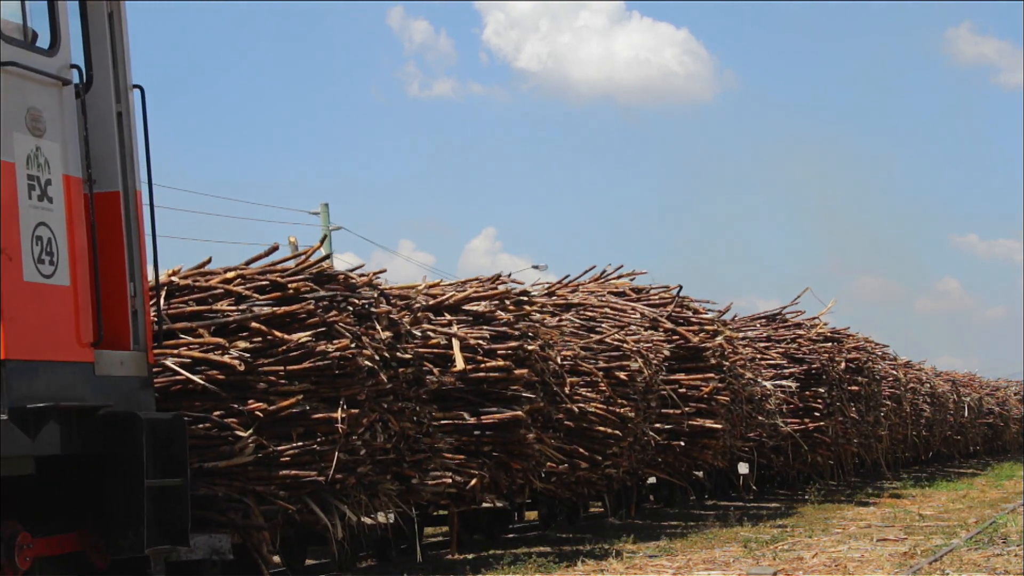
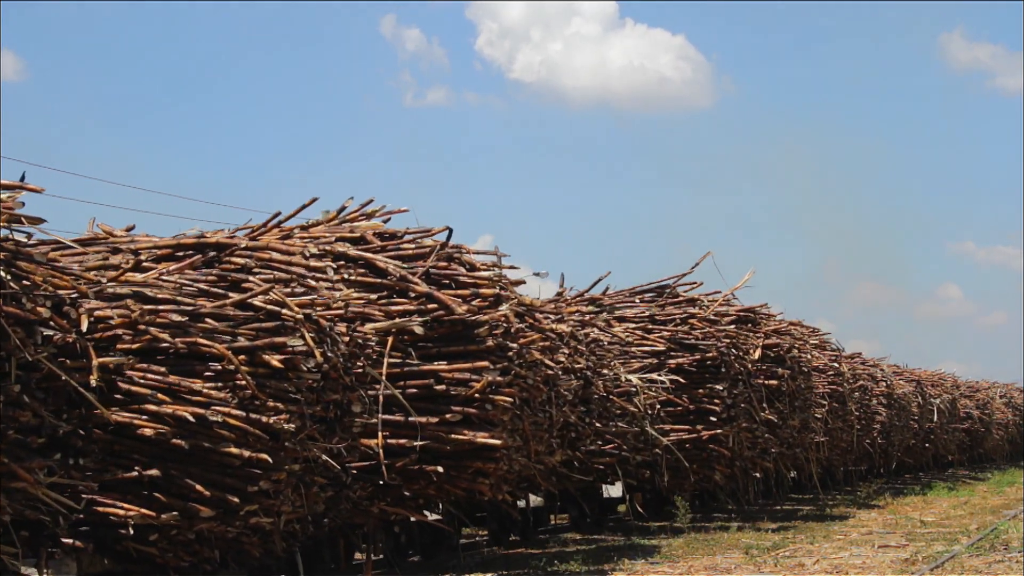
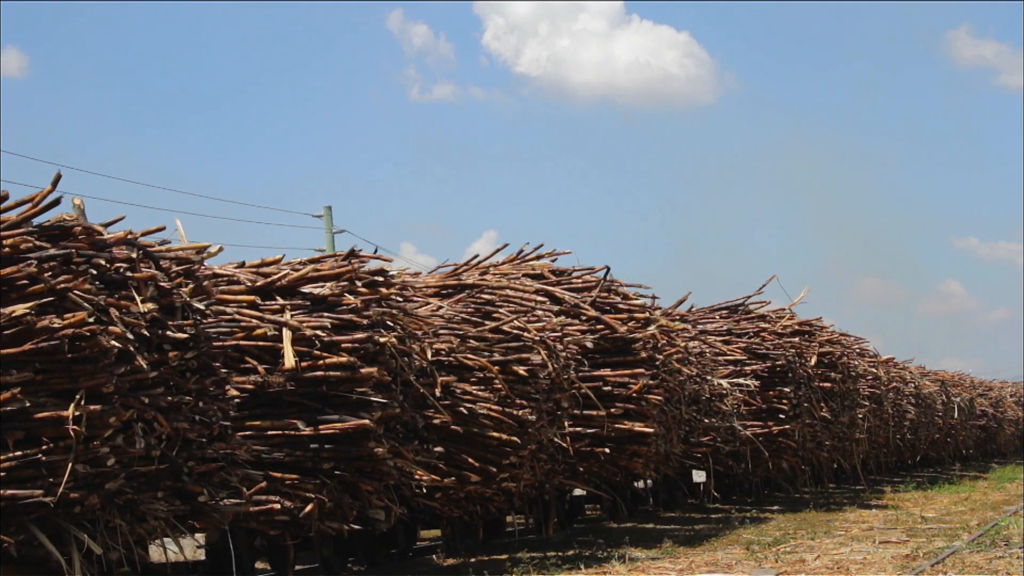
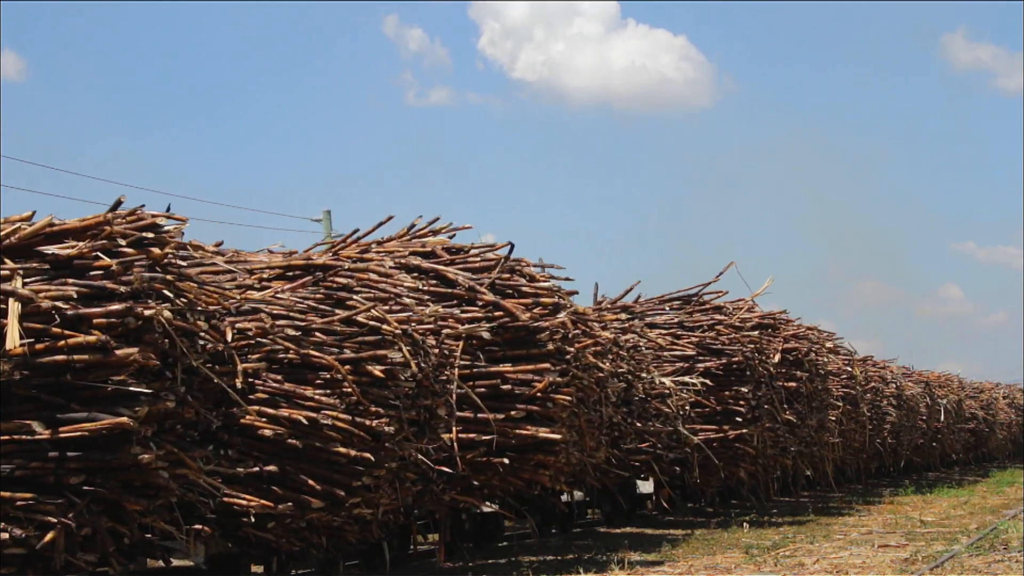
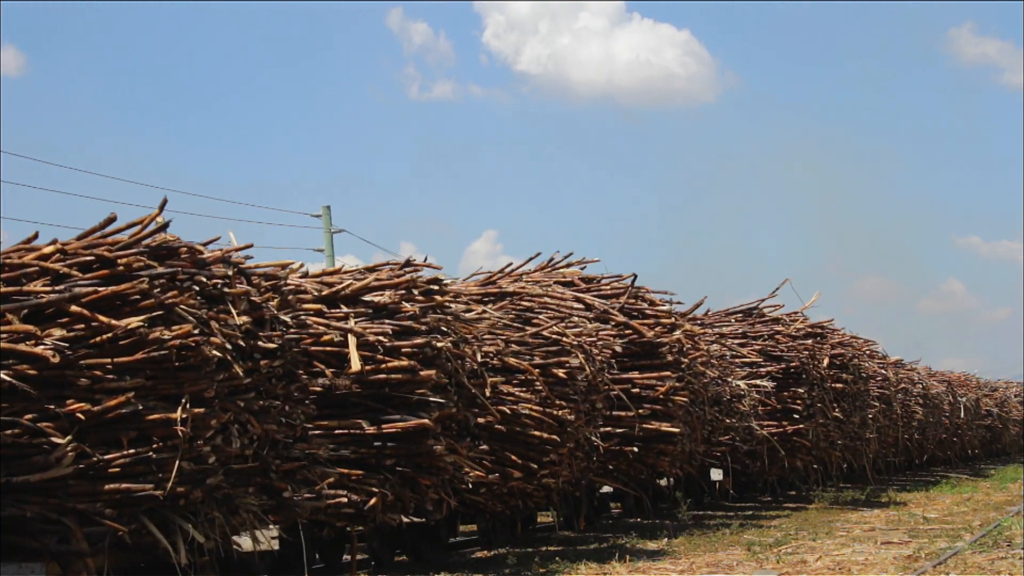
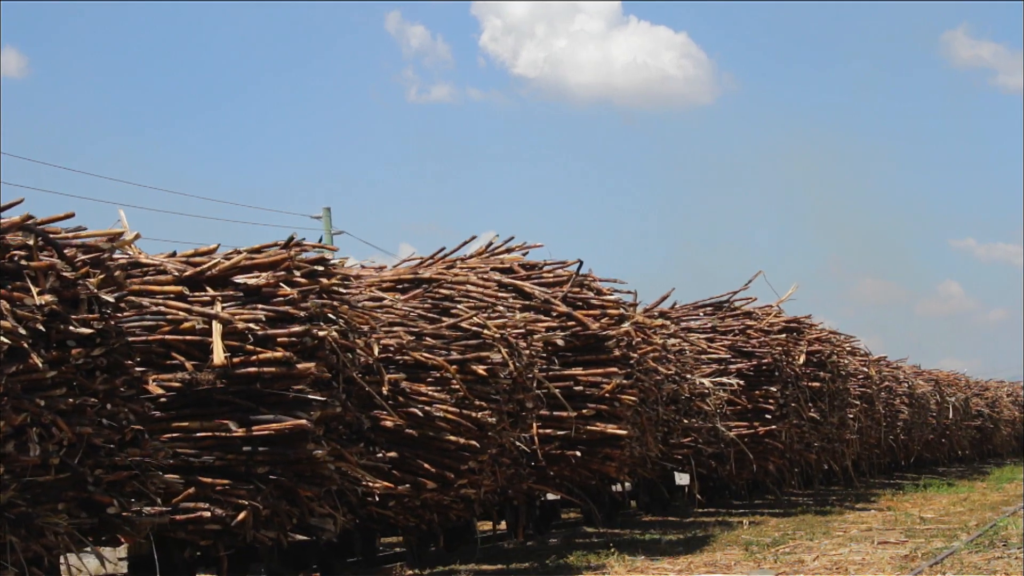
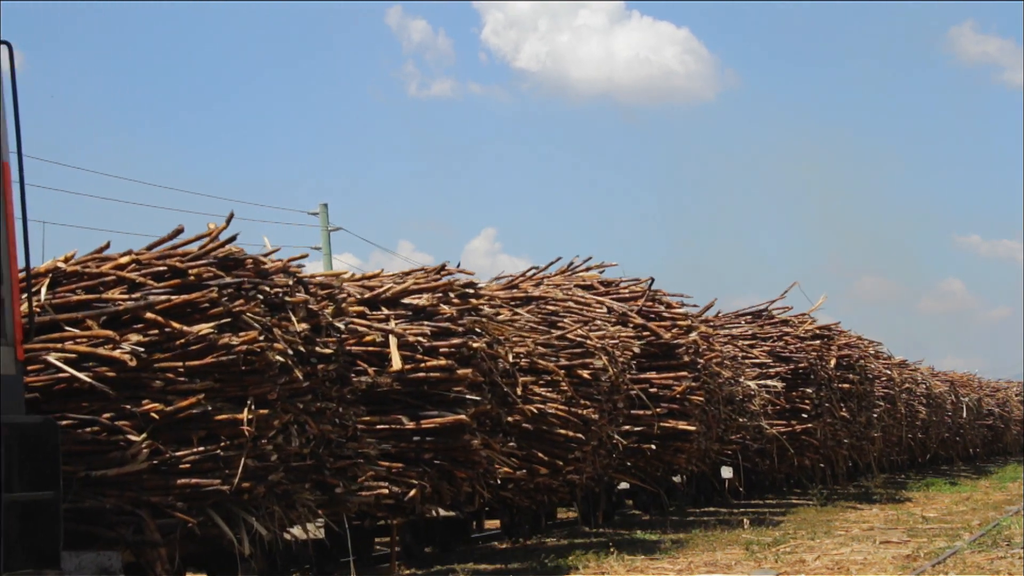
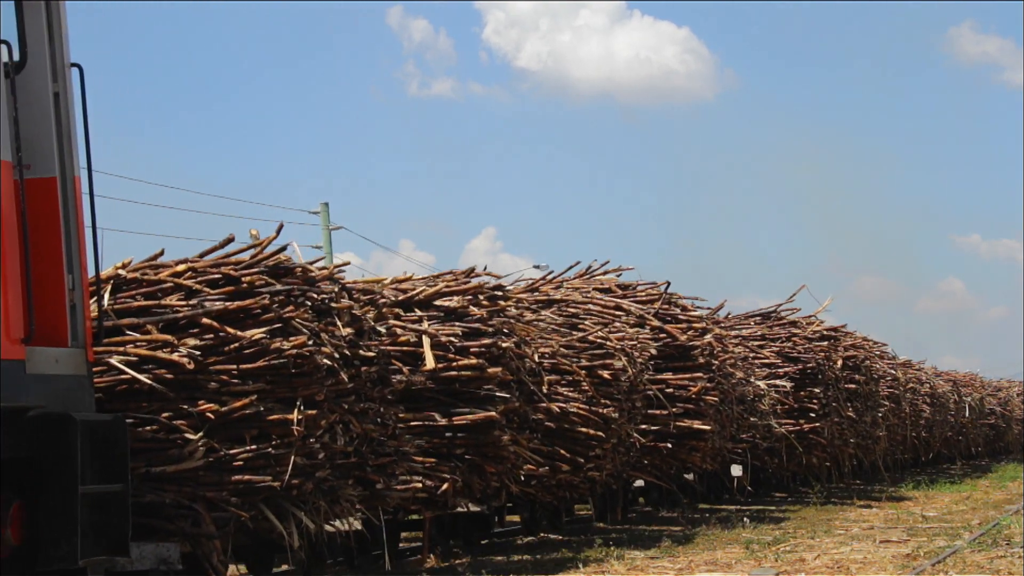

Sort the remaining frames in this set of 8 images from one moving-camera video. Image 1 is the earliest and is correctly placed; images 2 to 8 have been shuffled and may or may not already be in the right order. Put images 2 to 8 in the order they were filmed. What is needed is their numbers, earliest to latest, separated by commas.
8, 7, 5, 3, 6, 4, 2
